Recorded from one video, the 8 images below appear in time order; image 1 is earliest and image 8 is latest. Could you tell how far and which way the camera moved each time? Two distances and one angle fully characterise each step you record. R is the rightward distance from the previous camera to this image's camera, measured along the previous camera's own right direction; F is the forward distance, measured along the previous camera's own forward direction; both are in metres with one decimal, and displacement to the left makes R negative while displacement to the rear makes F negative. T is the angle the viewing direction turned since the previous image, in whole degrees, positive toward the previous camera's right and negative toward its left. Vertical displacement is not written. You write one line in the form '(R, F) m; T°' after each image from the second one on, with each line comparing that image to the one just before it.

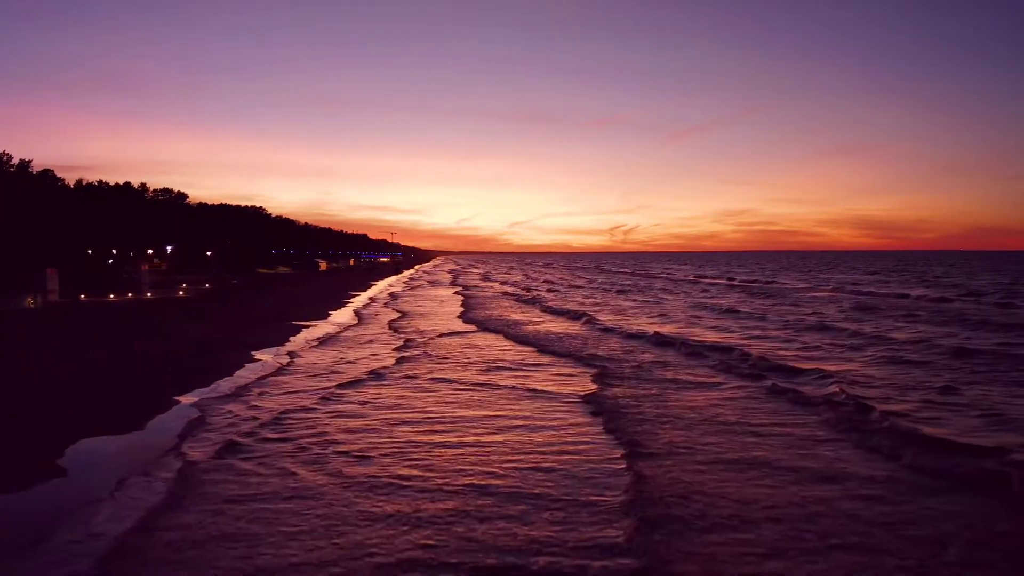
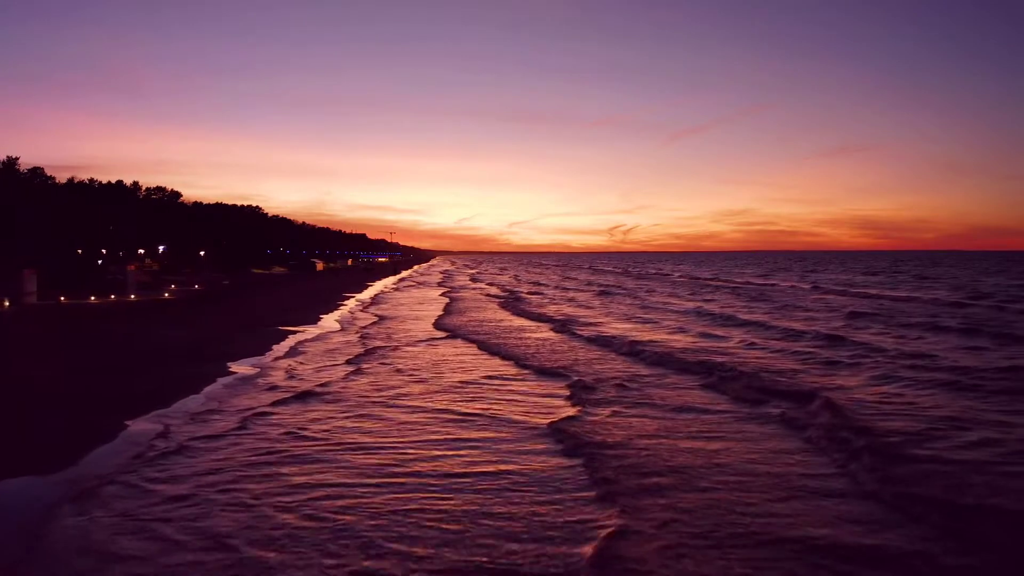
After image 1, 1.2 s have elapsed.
(+0.5, +1.4) m; 0°
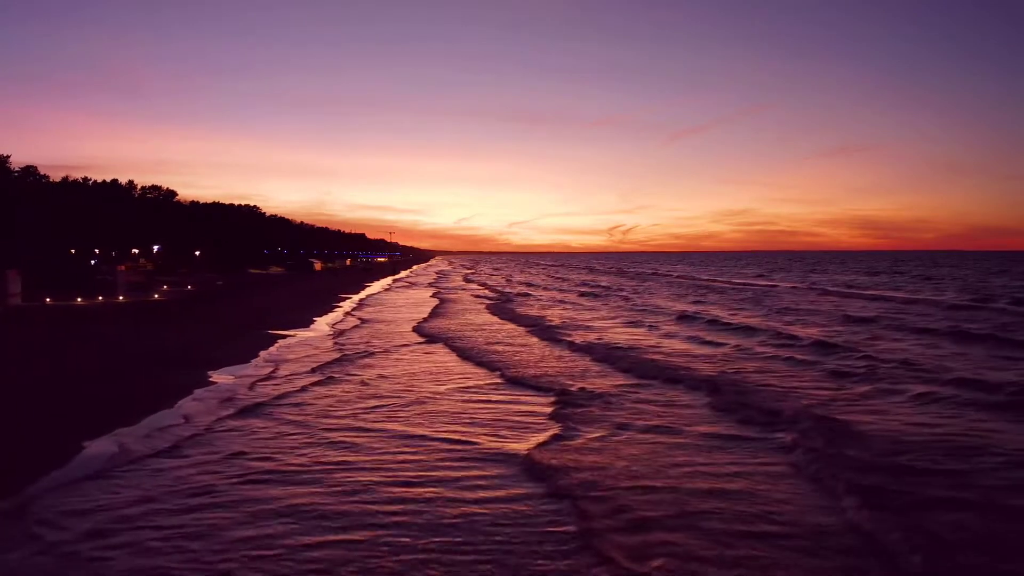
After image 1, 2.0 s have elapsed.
(+0.3, +1.0) m; 0°
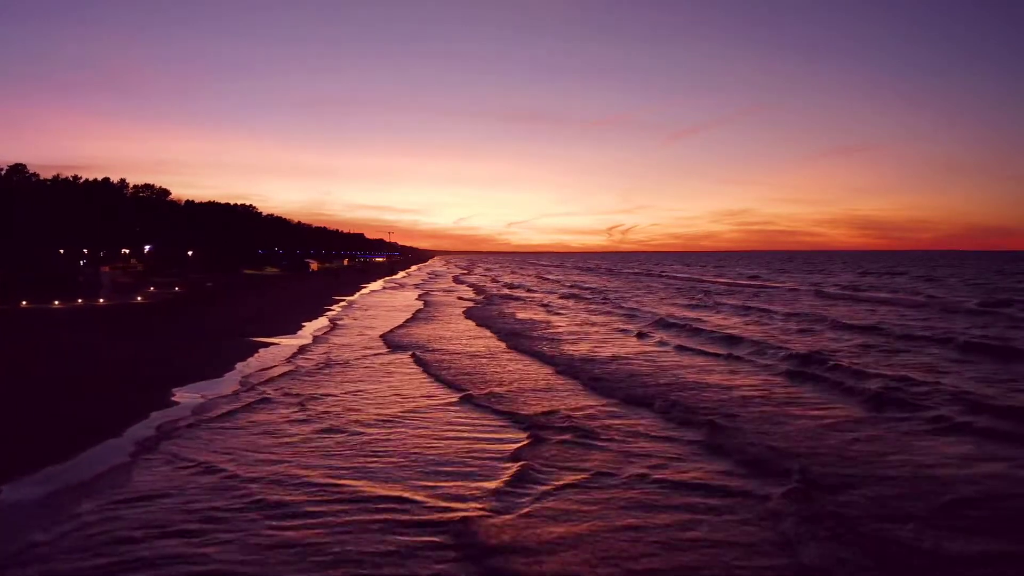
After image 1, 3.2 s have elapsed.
(+0.4, +1.6) m; 0°
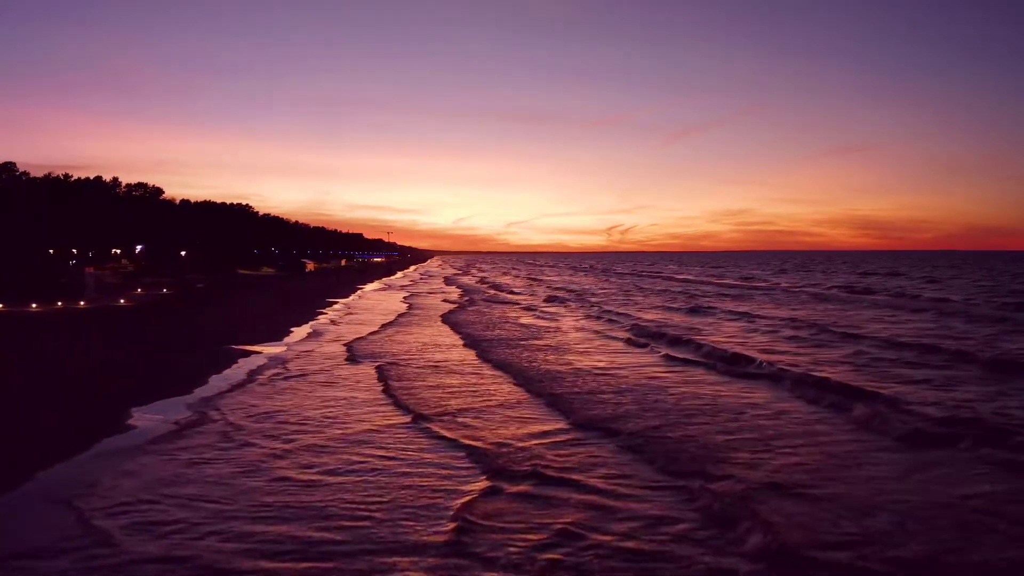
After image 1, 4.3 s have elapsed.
(+0.3, +1.6) m; 0°
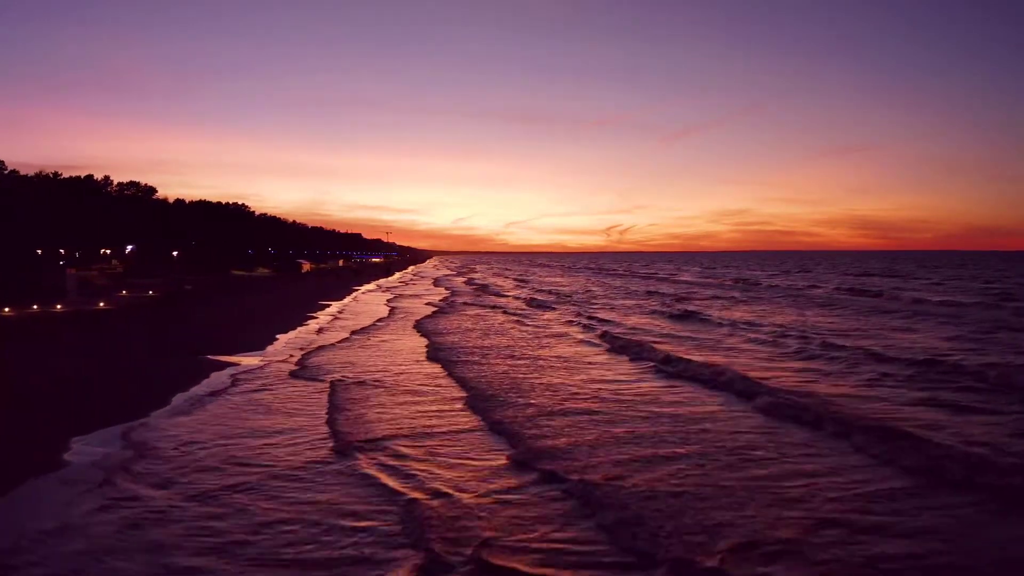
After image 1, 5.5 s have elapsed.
(+0.3, +1.8) m; 0°
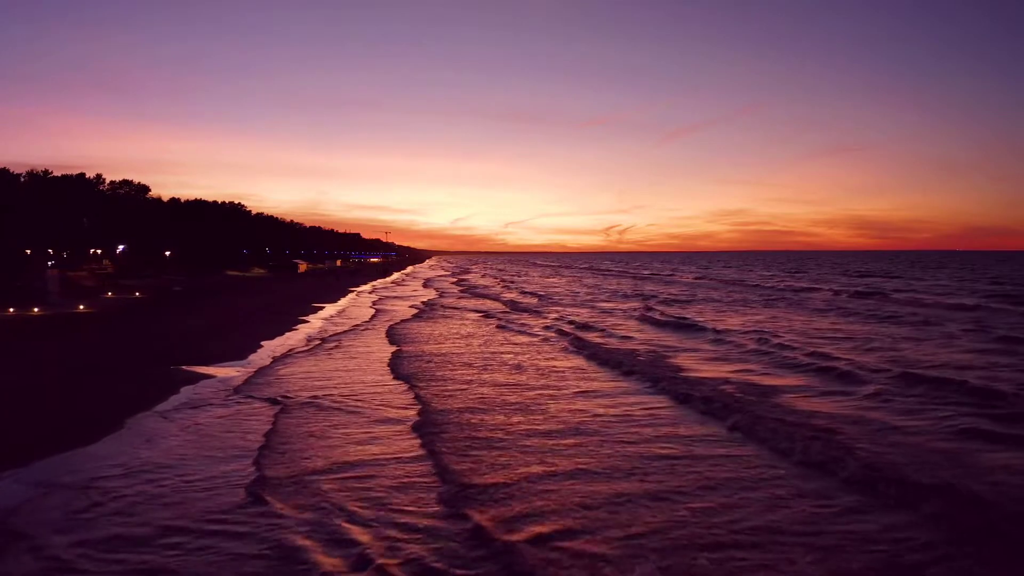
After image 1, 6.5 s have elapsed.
(+0.2, +1.7) m; 0°
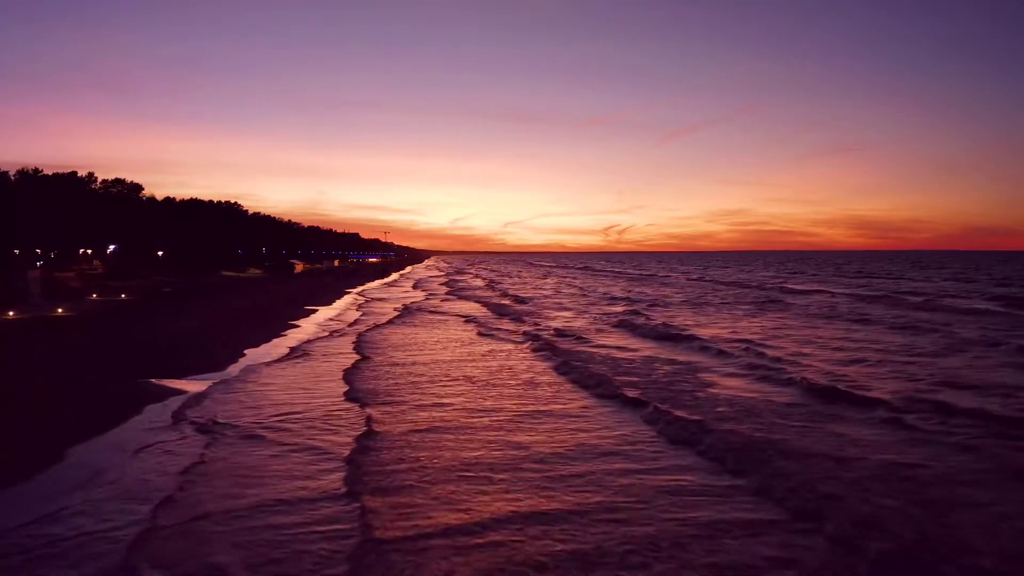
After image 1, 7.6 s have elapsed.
(+0.1, +2.0) m; 0°
